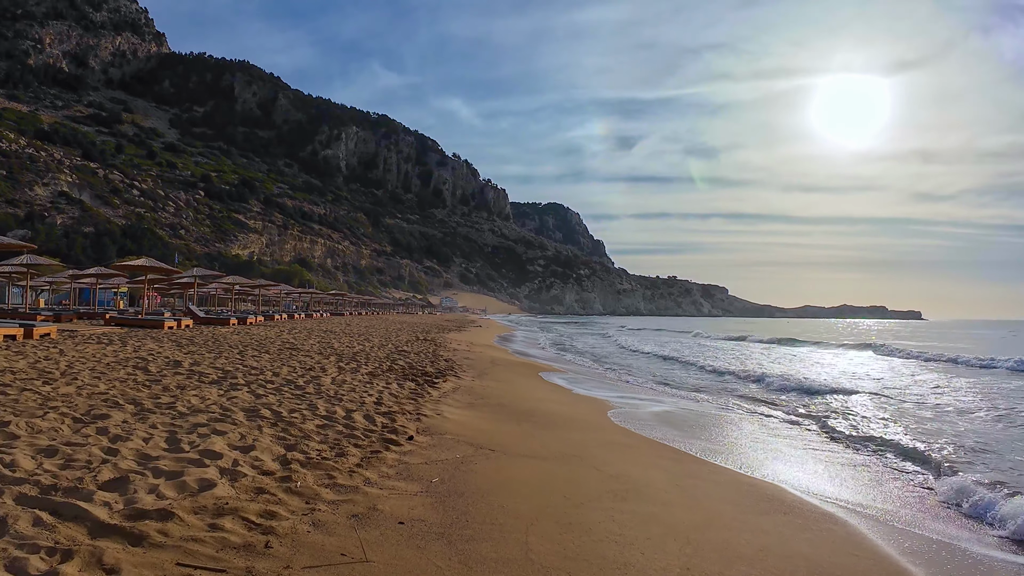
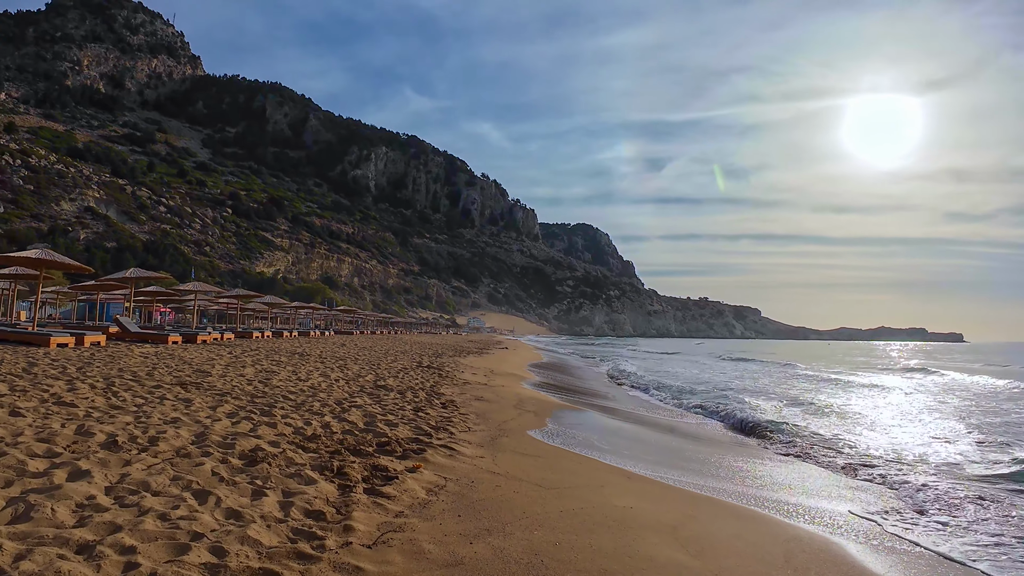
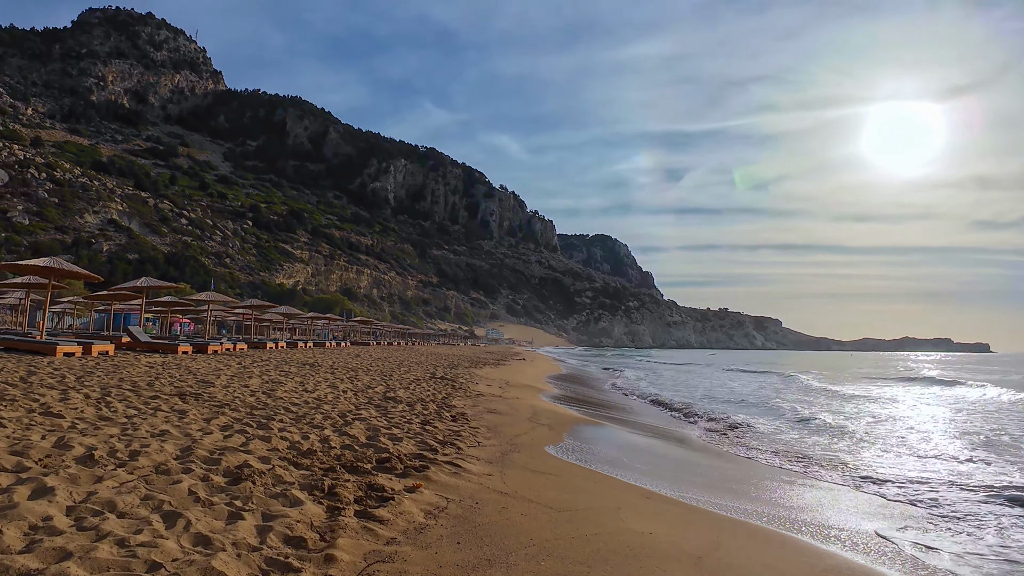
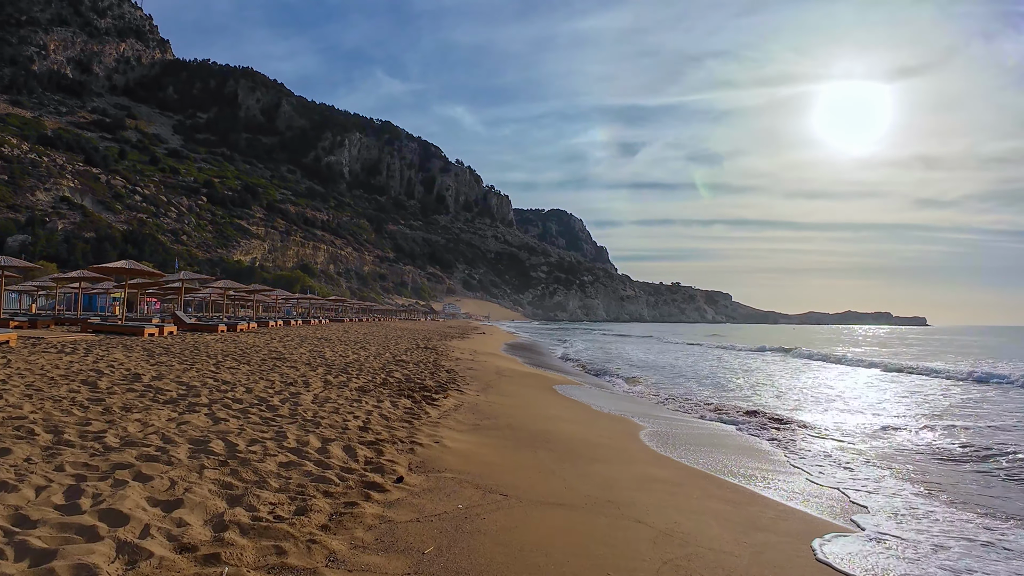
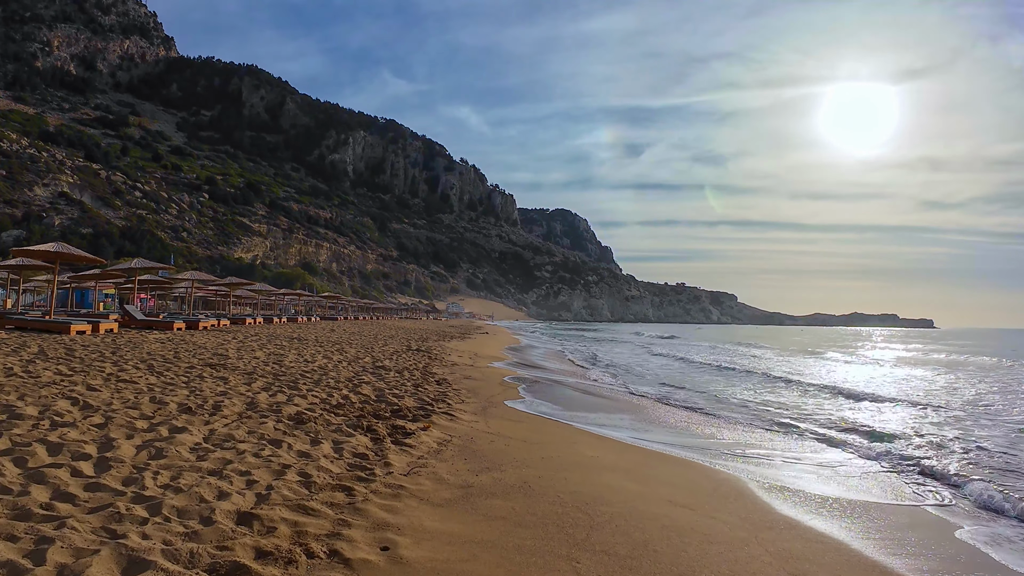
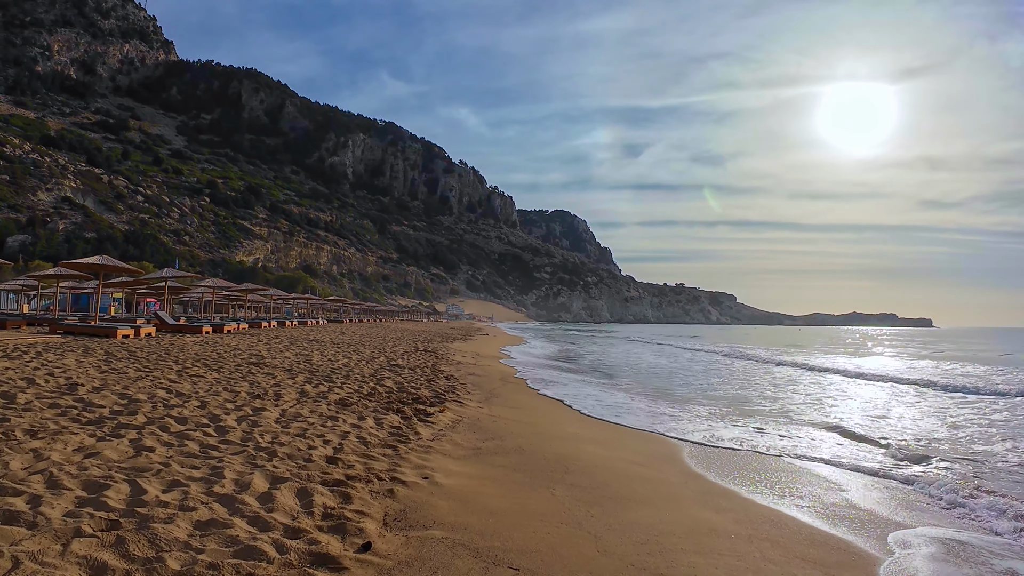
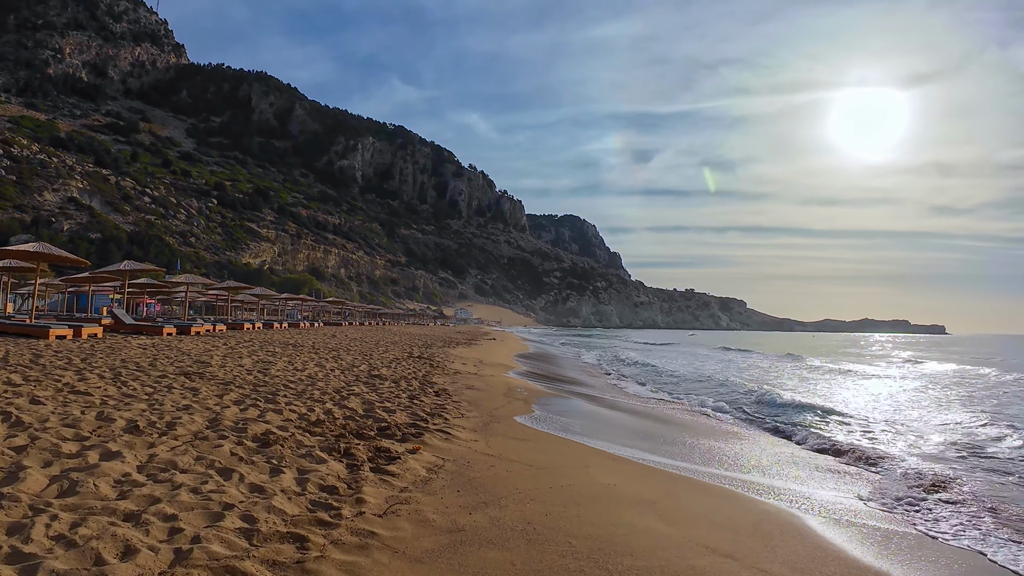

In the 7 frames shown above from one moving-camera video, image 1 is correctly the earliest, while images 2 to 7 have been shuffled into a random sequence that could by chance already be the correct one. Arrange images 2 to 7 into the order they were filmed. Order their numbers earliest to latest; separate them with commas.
4, 6, 5, 7, 2, 3
